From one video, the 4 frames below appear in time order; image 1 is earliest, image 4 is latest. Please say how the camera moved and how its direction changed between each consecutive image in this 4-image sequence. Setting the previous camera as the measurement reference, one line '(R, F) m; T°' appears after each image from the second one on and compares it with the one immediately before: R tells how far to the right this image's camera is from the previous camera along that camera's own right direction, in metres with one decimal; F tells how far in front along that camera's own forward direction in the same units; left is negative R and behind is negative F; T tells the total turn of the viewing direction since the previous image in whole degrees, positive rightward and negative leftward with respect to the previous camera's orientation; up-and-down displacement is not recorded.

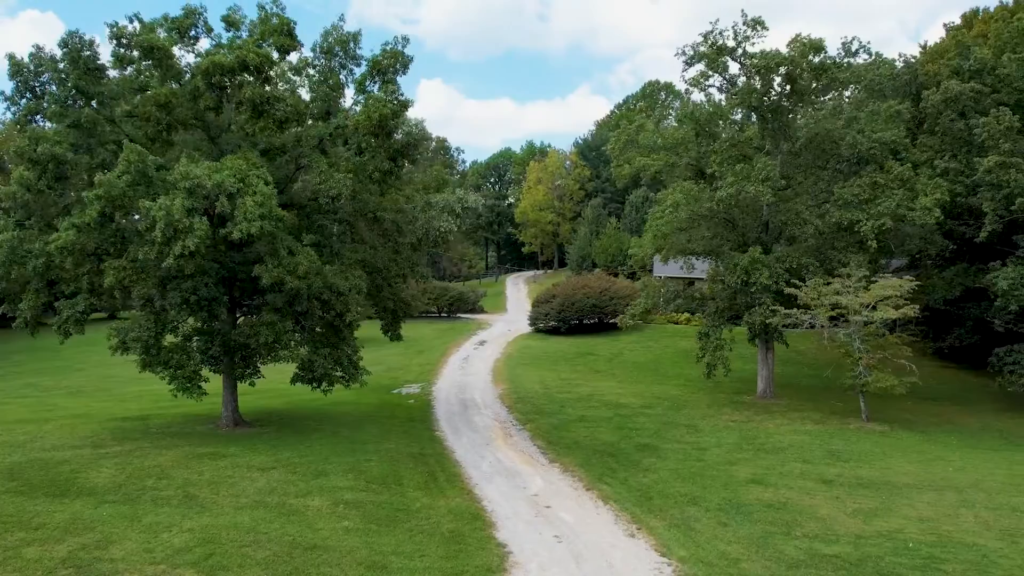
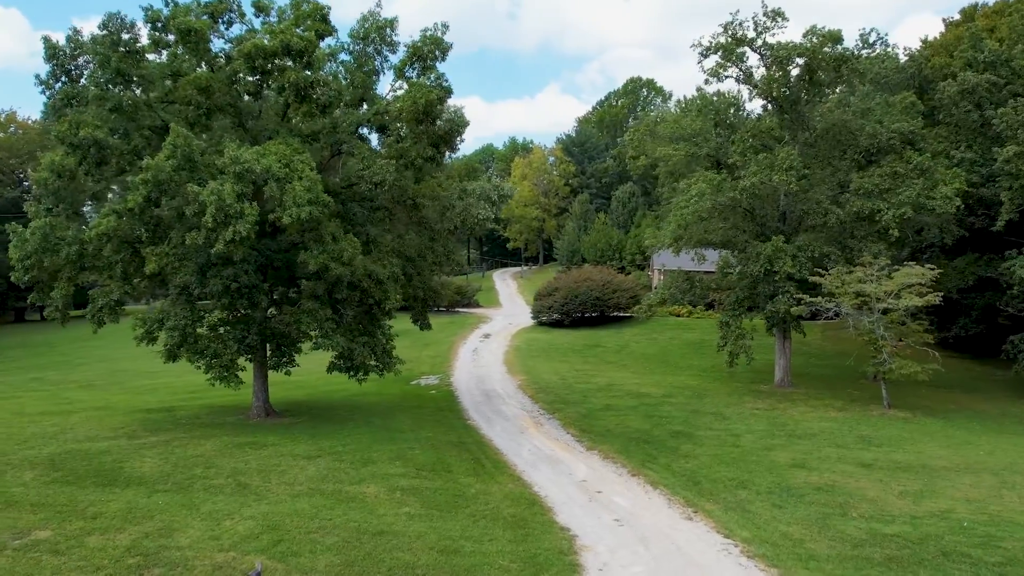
(-1.2, +0.1) m; +1°
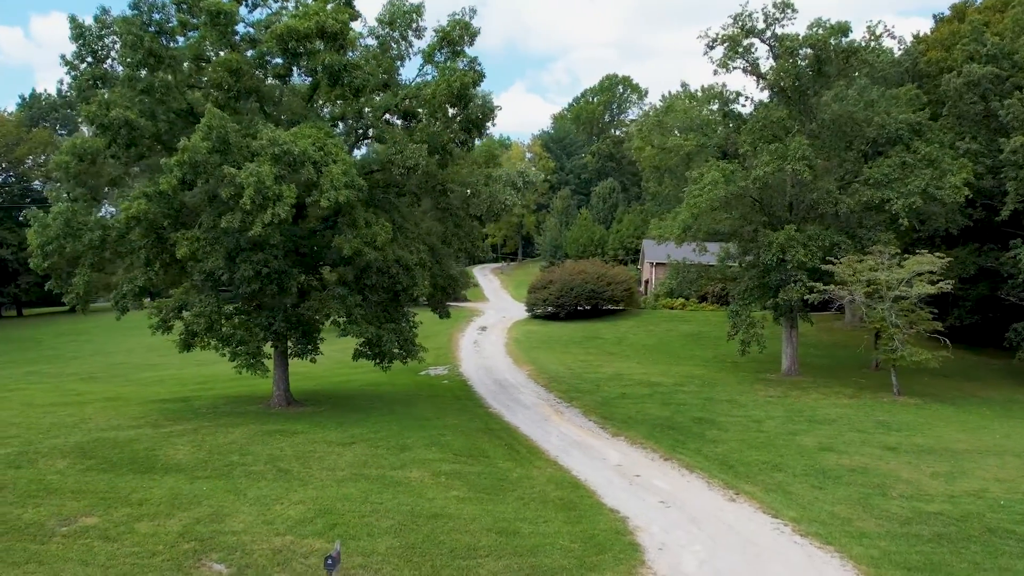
(-1.1, +0.1) m; +2°
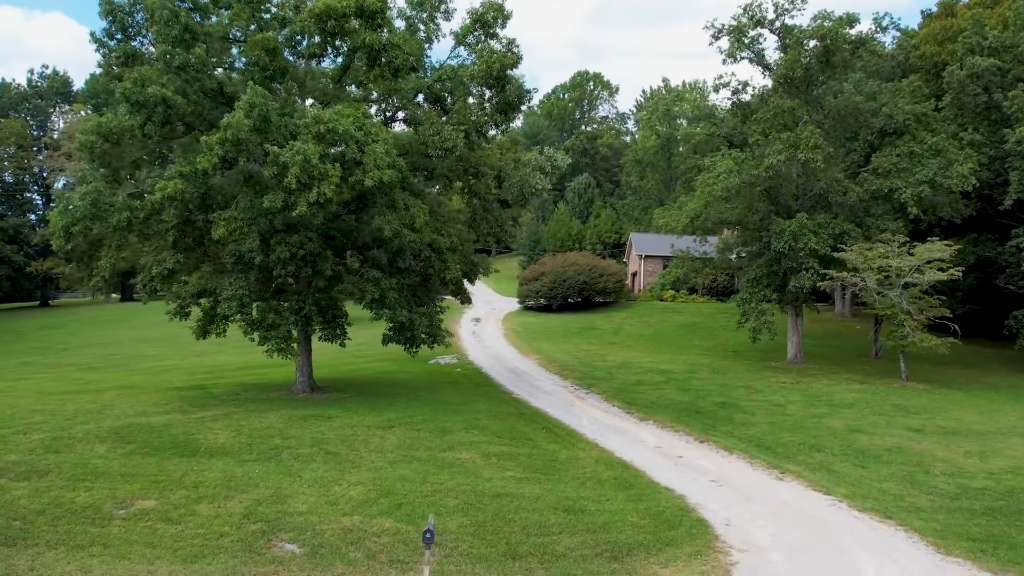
(-1.3, +0.1) m; +2°
